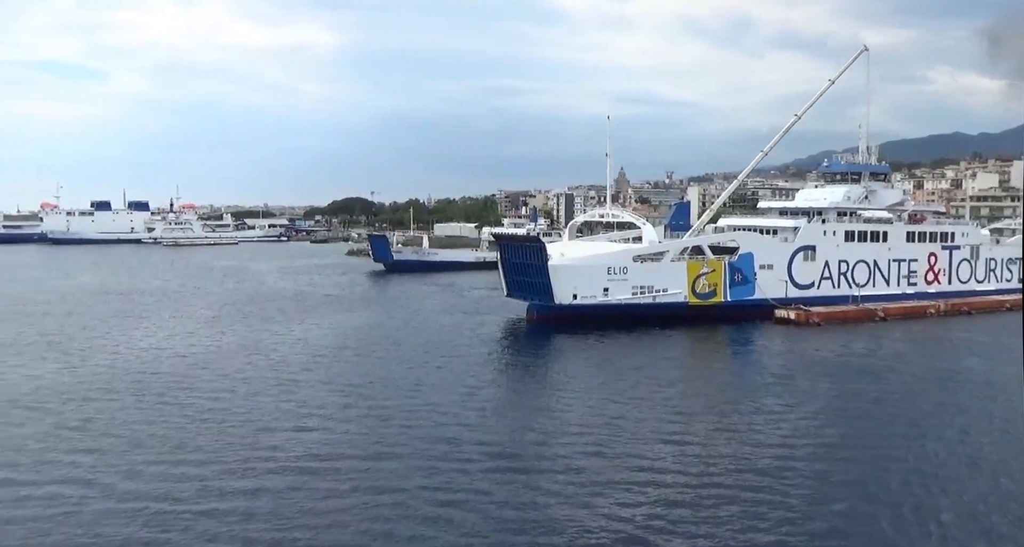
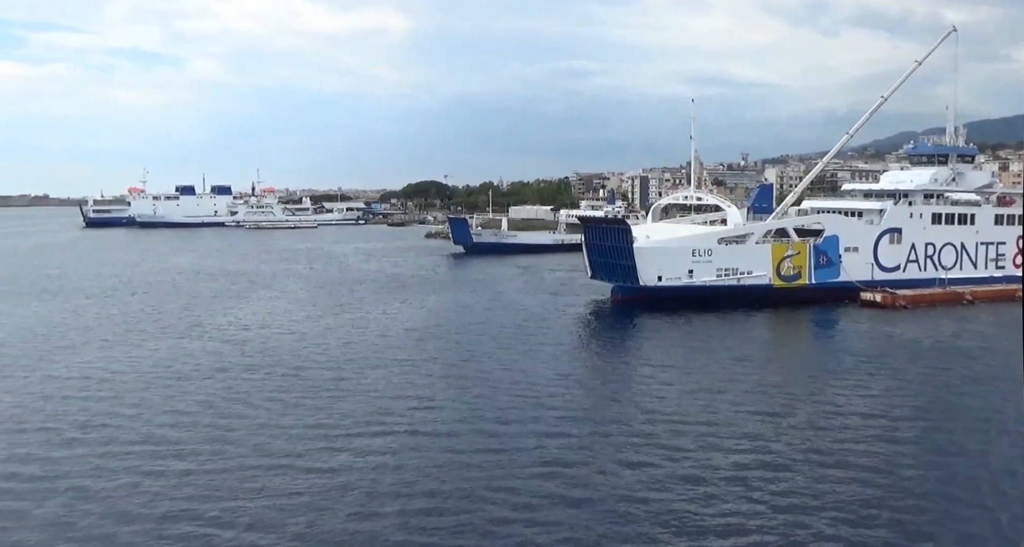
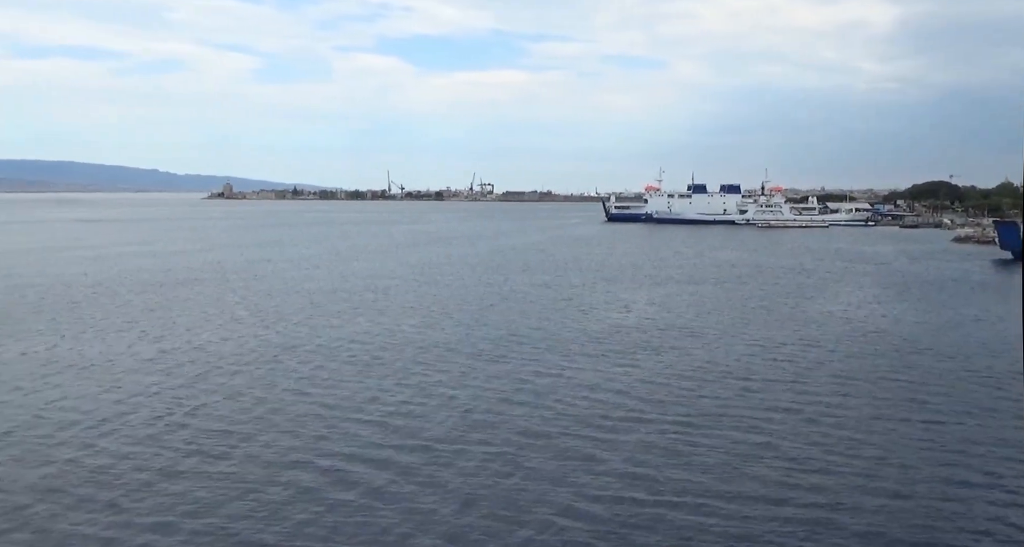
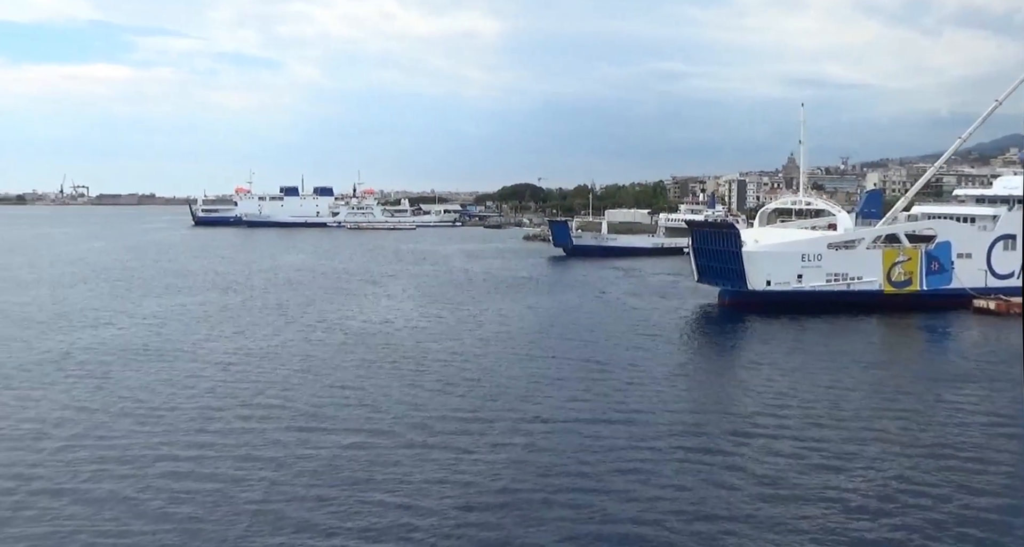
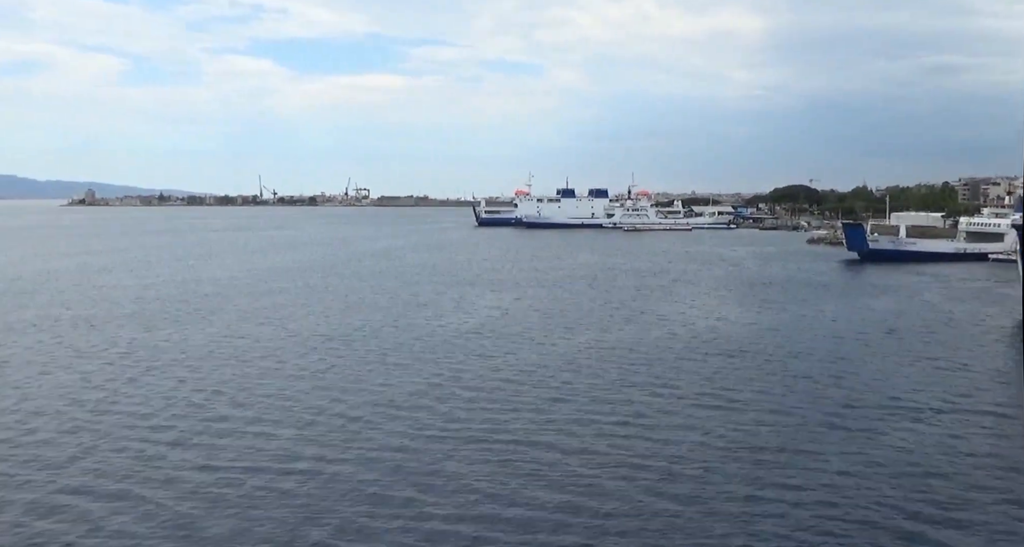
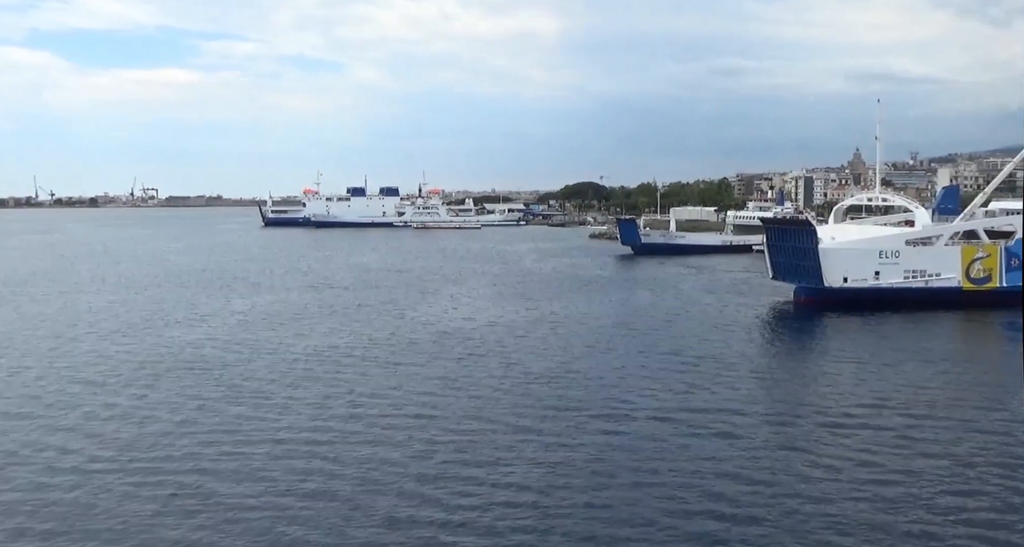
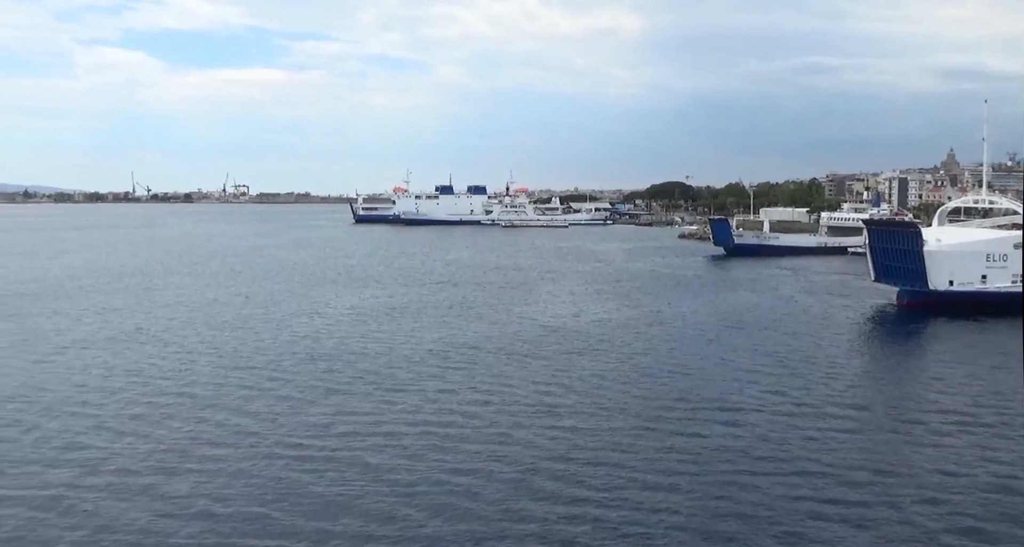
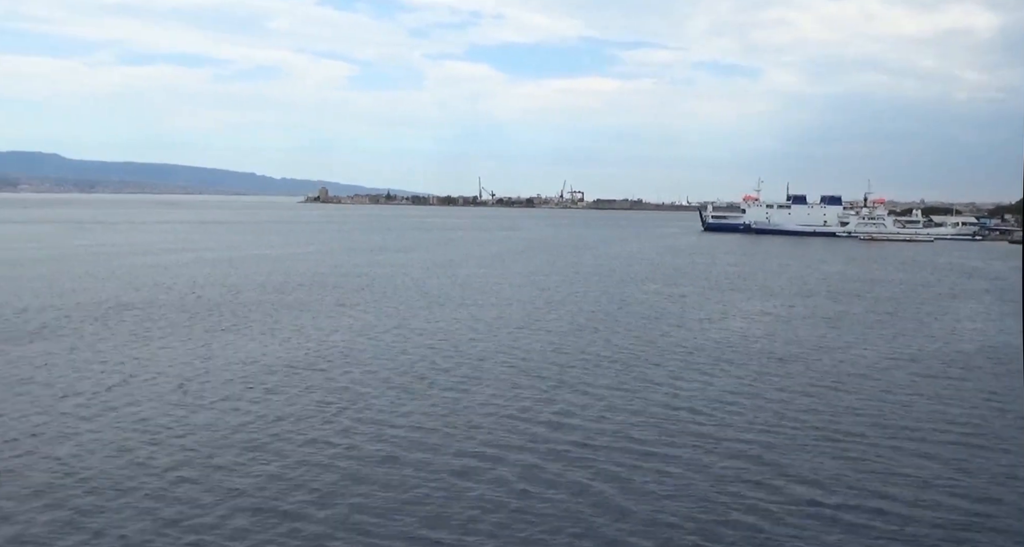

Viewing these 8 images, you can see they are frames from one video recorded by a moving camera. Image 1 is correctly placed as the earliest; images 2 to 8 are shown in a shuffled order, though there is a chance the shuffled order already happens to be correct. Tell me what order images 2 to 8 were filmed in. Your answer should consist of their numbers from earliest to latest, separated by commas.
2, 4, 6, 7, 5, 3, 8
